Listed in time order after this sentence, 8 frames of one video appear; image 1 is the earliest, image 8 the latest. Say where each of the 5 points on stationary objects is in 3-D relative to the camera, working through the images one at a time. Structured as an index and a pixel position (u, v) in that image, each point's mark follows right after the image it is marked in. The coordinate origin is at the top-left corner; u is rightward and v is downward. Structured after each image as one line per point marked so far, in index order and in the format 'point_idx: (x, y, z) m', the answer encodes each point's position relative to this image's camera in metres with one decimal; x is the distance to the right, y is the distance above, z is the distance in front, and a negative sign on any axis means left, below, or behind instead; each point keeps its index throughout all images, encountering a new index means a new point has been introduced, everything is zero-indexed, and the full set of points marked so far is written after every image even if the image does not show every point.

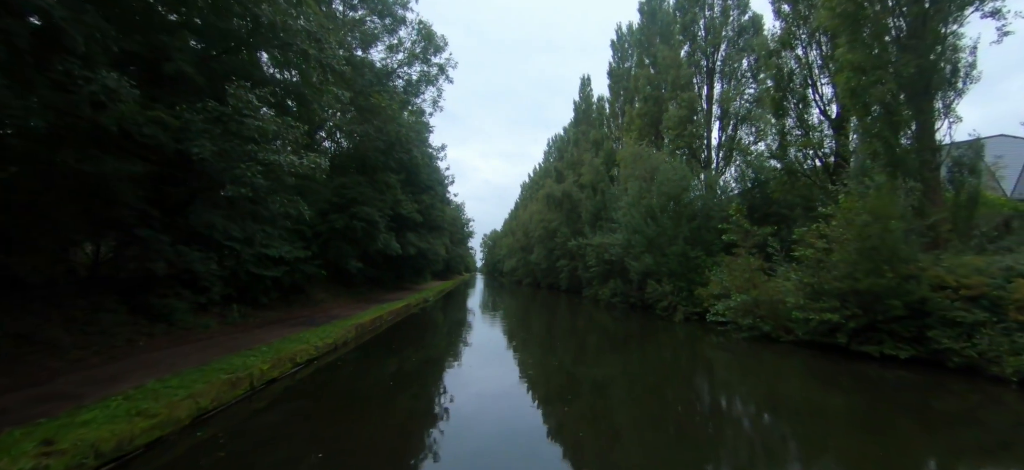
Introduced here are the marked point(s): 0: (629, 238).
0: (+5.4, -0.2, +18.2) m
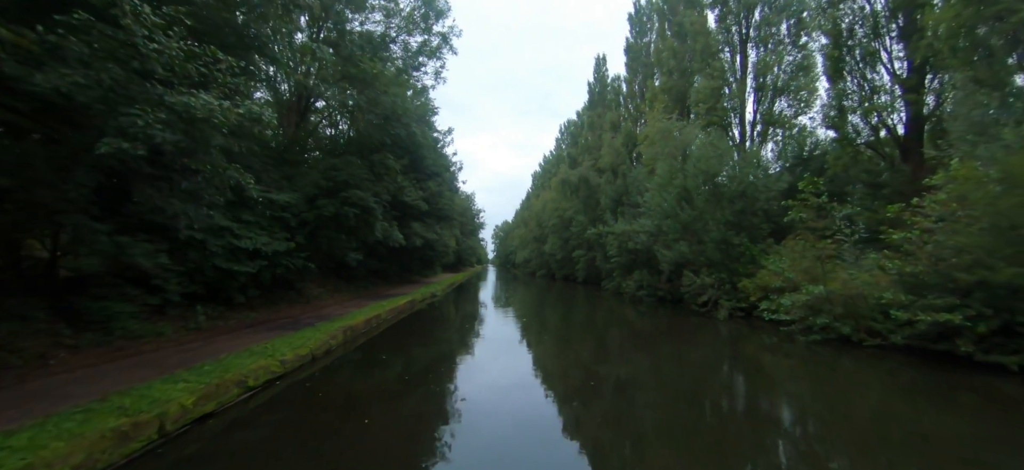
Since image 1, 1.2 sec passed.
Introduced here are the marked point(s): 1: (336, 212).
0: (+6.0, +0.4, +16.2) m
1: (-5.3, +0.7, +11.9) m
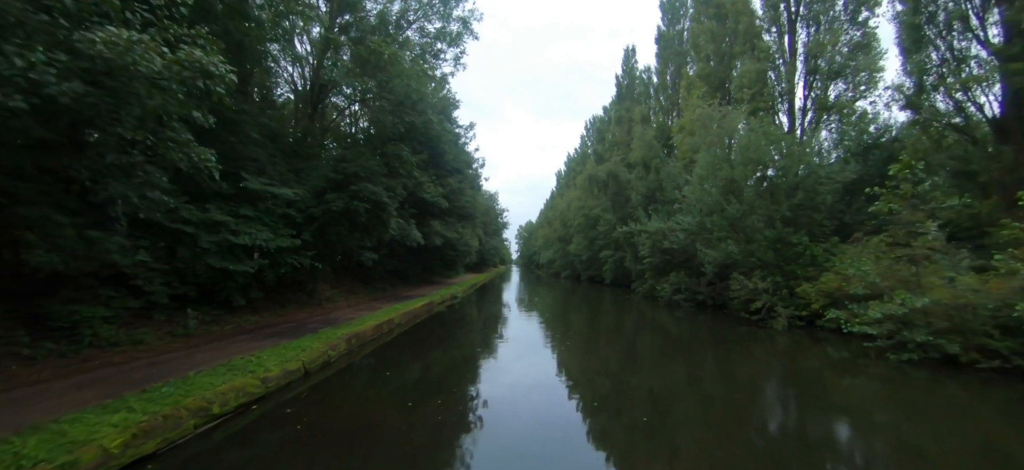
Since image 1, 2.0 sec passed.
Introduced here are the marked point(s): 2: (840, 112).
0: (+6.9, +0.5, +14.5) m
1: (-4.6, +0.8, +10.9) m
2: (+14.1, +5.3, +17.1) m
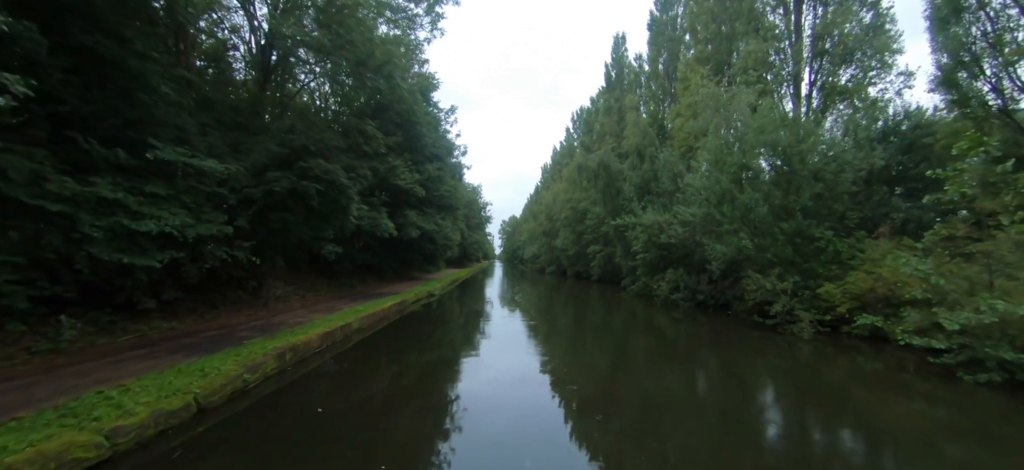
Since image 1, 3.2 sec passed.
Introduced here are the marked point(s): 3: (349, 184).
0: (+6.4, +0.7, +13.1) m
1: (-5.0, +1.0, +9.0) m
2: (+13.5, +5.5, +15.9) m
3: (-4.0, +1.3, +9.7) m
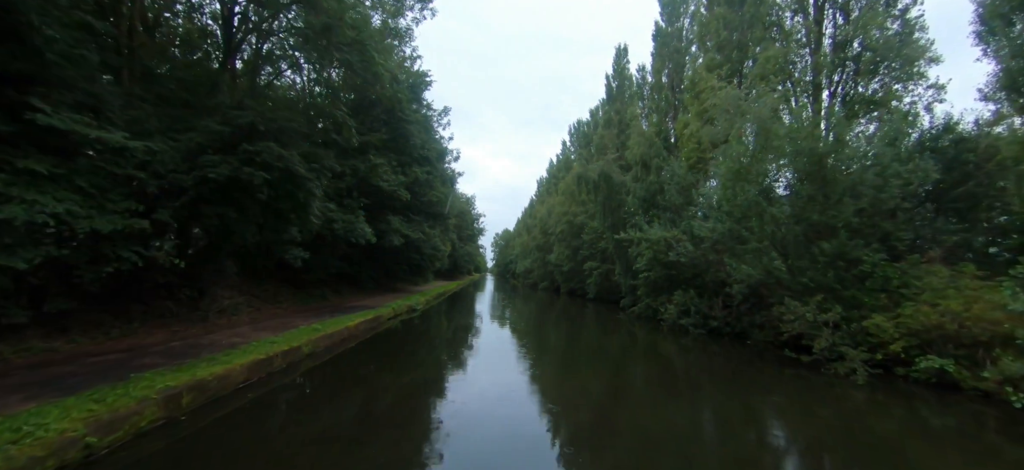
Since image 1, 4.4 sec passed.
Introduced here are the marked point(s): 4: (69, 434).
0: (+6.2, +0.2, +11.5) m
1: (-5.1, +1.1, +7.3) m
2: (+13.4, +4.6, +14.6) m
3: (-4.2, +1.3, +8.0) m
4: (-3.8, -1.7, +3.4) m
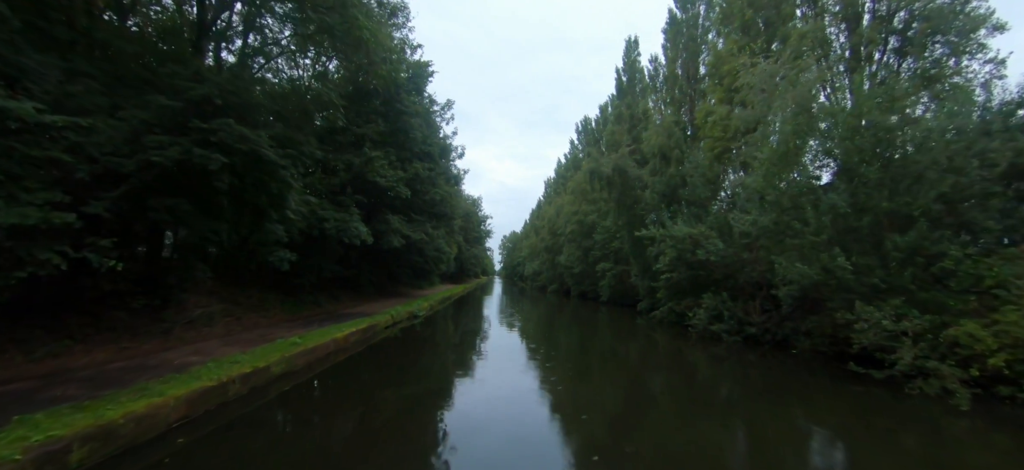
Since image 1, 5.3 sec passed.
0: (+6.4, +0.3, +10.1) m
1: (-4.9, +1.1, +6.0) m
2: (+13.7, +4.8, +13.1) m
3: (-4.0, +1.3, +6.7) m
4: (-3.6, -1.6, +2.1) m
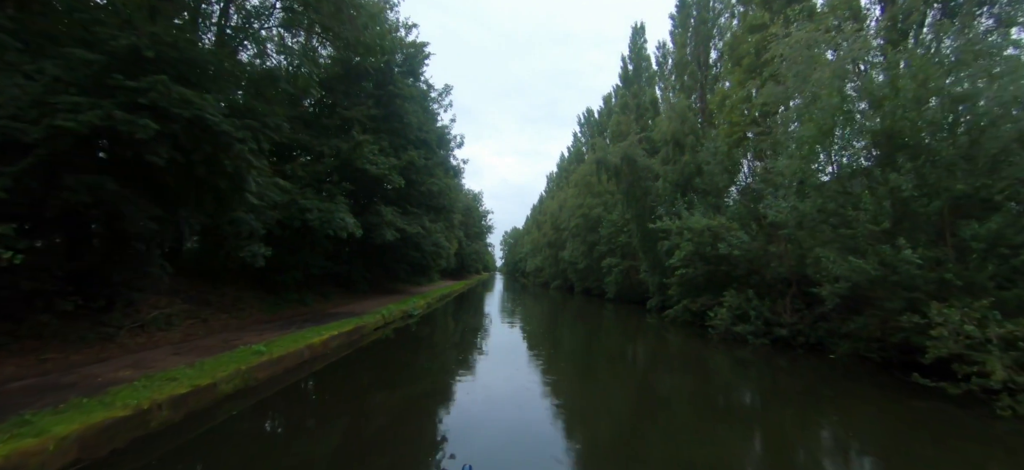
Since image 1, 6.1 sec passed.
0: (+6.5, +0.6, +8.9) m
1: (-4.8, +1.3, +4.9) m
2: (+13.8, +5.1, +11.8) m
3: (-3.9, +1.5, +5.6) m
4: (-3.6, -1.5, +1.0) m
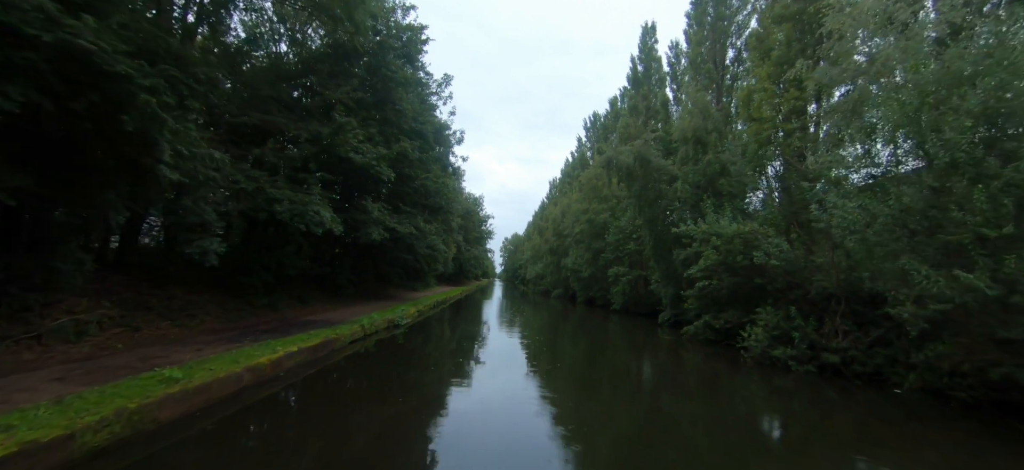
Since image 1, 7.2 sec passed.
0: (+6.5, +0.4, +7.3) m
1: (-4.8, +1.5, +3.3) m
2: (+13.9, +4.7, +10.3) m
3: (-3.8, +1.7, +4.0) m
4: (-3.6, -1.3, -0.6) m
